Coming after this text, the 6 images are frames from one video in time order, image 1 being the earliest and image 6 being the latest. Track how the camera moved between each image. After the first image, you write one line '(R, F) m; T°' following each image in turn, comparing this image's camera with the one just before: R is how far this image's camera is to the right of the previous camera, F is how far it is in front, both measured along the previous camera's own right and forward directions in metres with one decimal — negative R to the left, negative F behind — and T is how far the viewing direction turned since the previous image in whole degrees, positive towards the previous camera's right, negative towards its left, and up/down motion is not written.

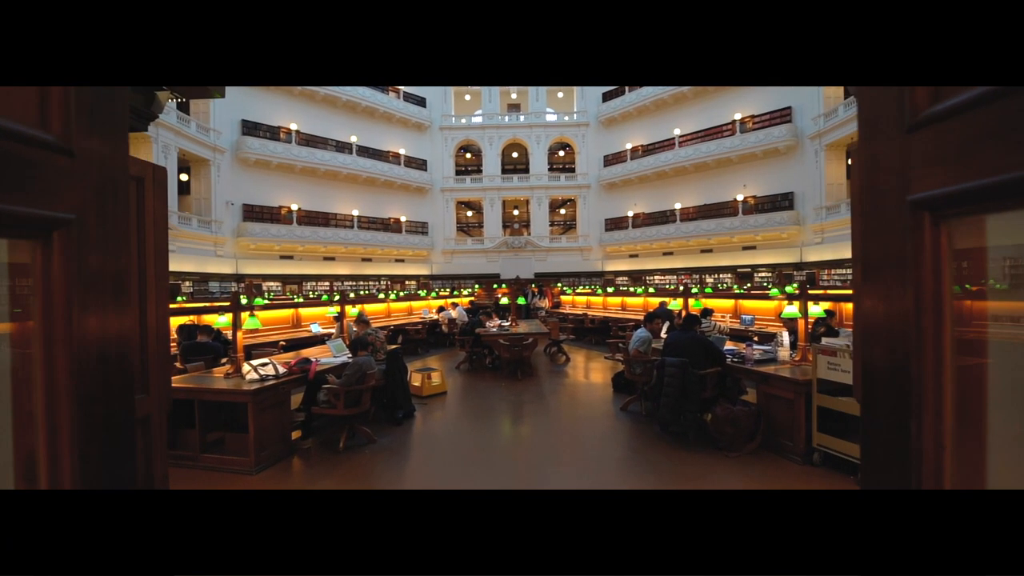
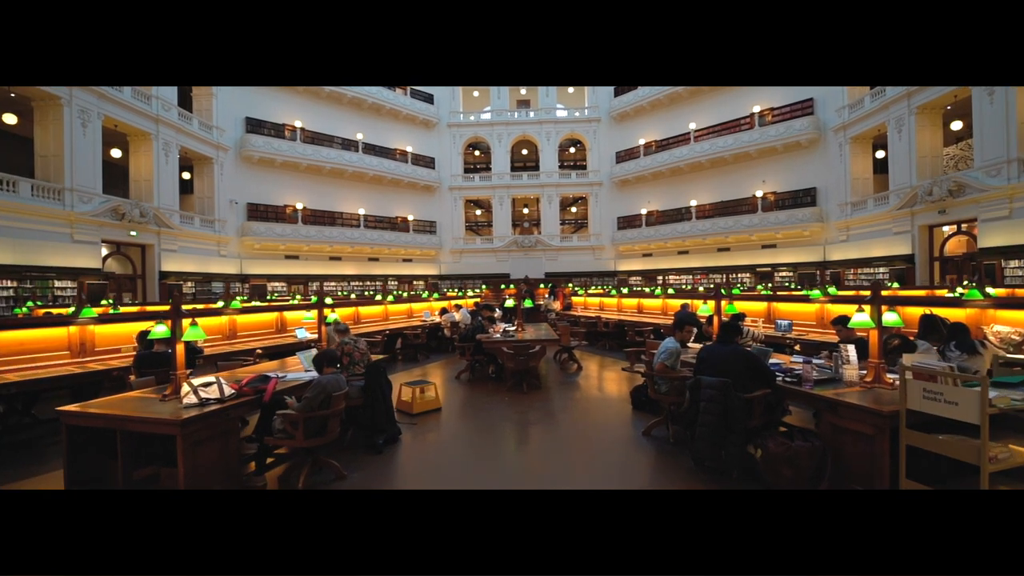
(+0.1, +0.7) m; -1°
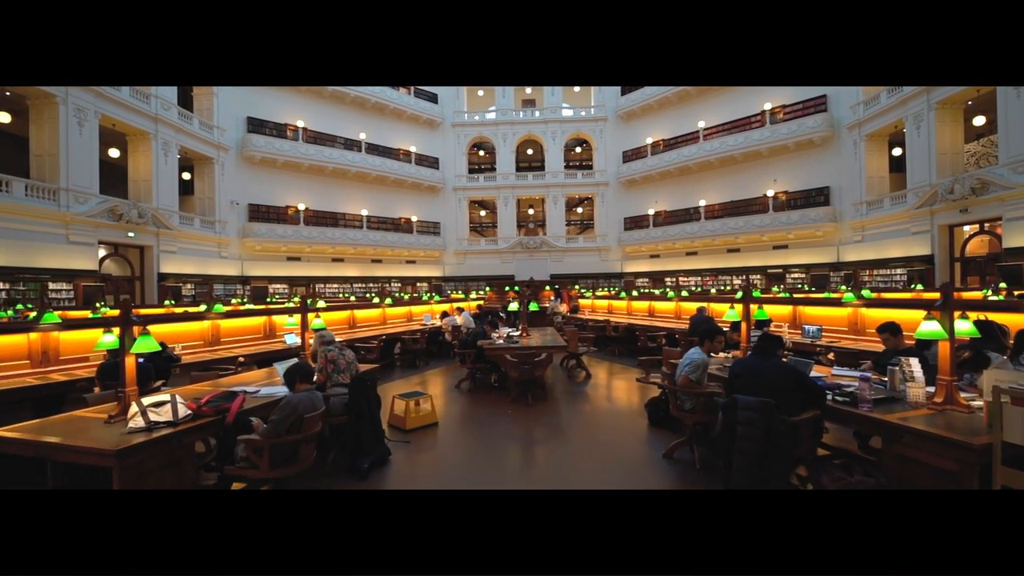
(0.0, +0.4) m; -1°
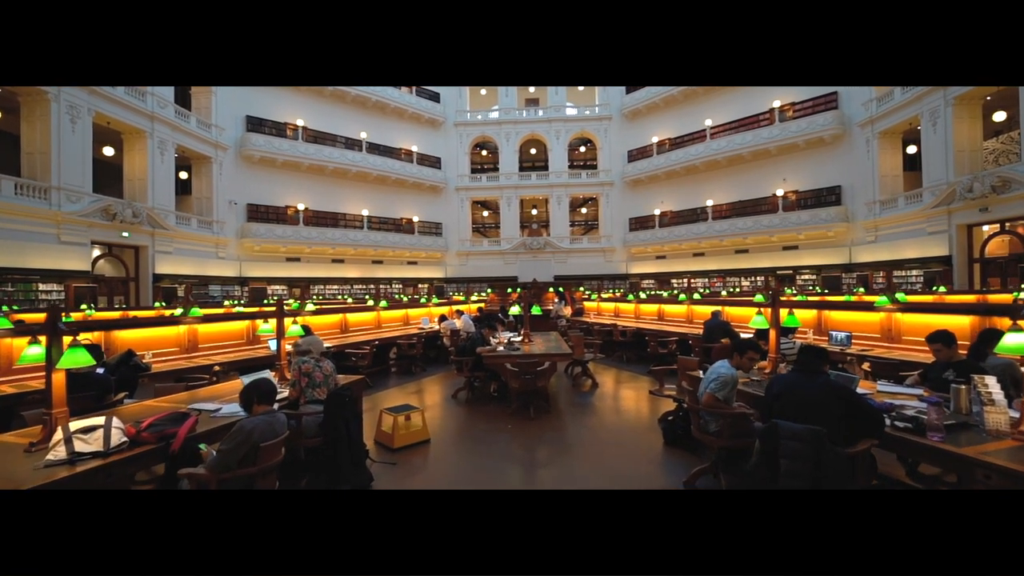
(0.0, +0.4) m; 0°
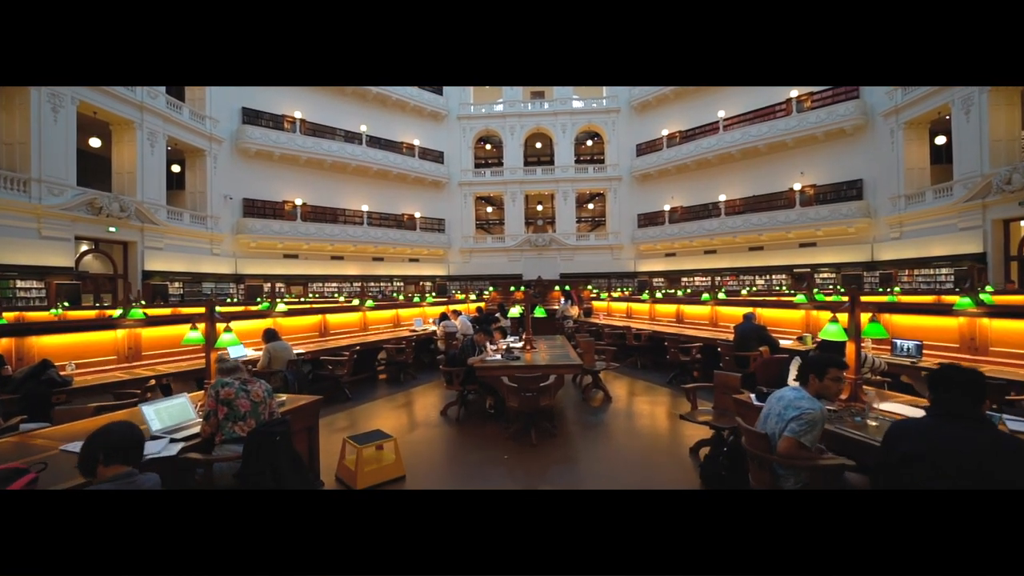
(+0.1, +0.8) m; -1°
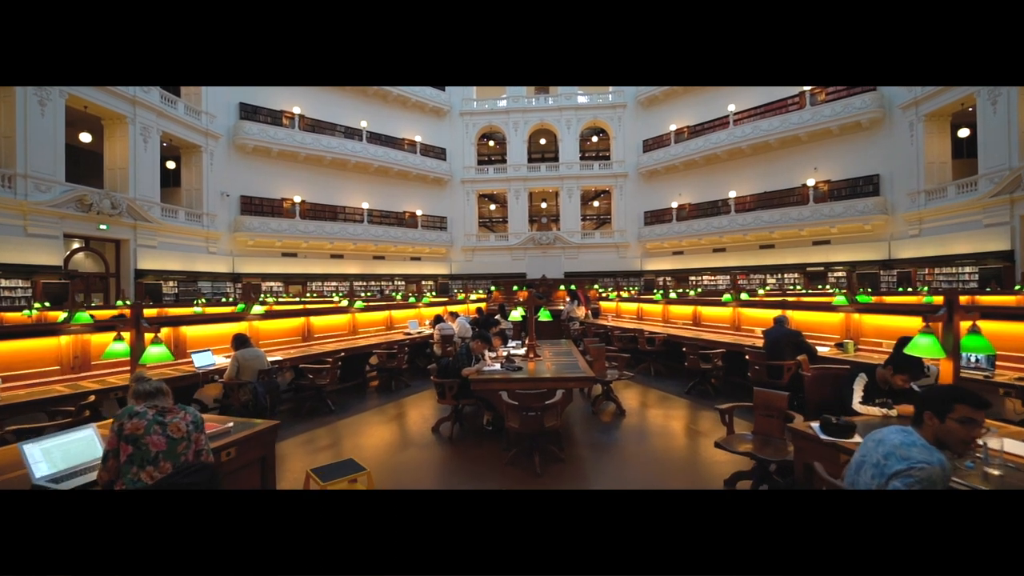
(0.0, +0.5) m; -1°
